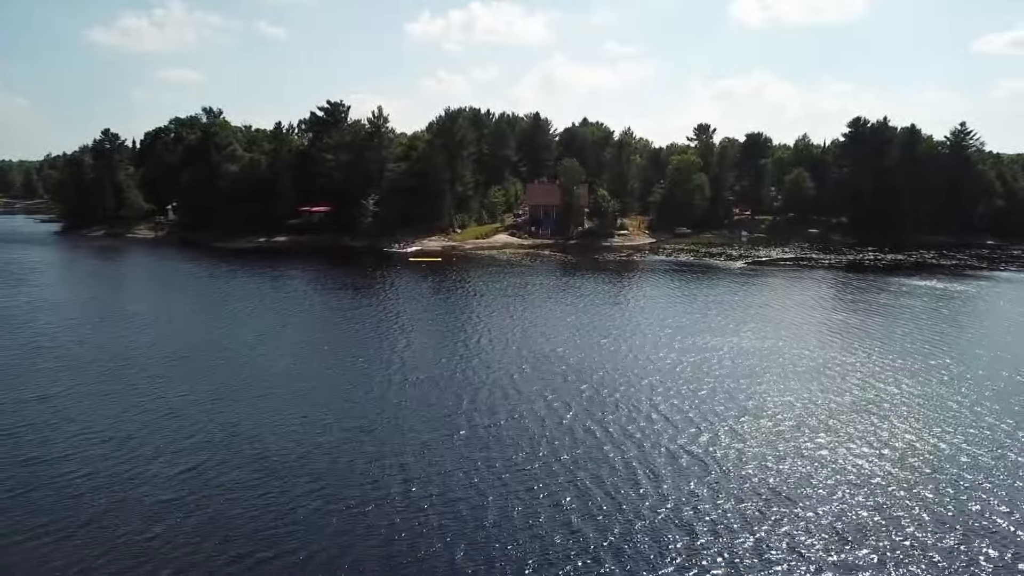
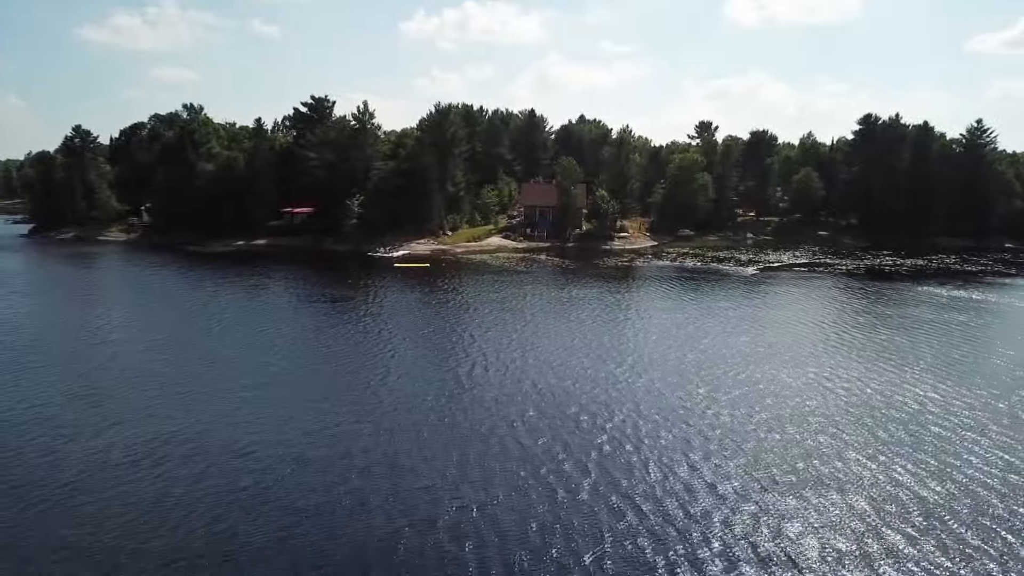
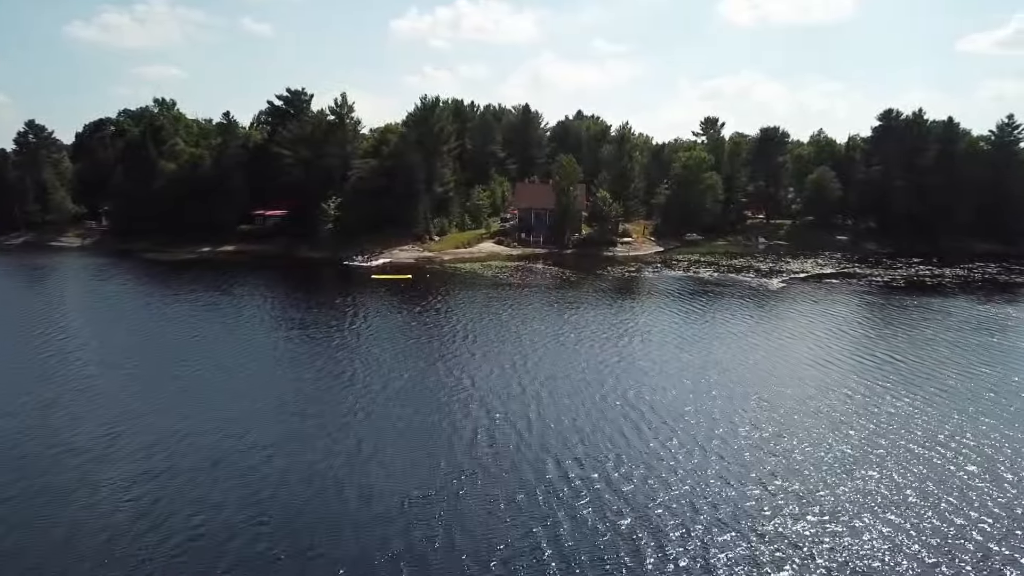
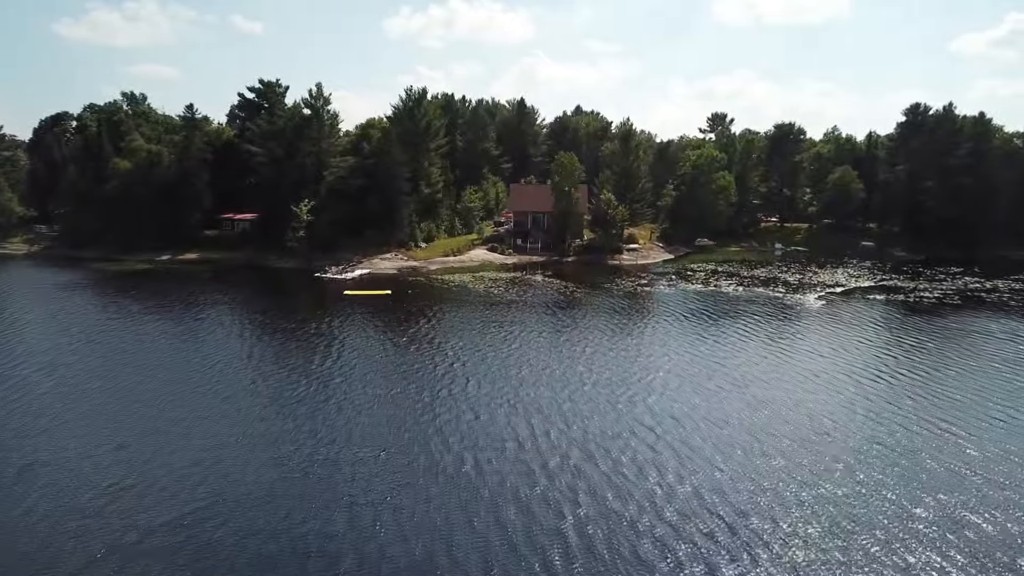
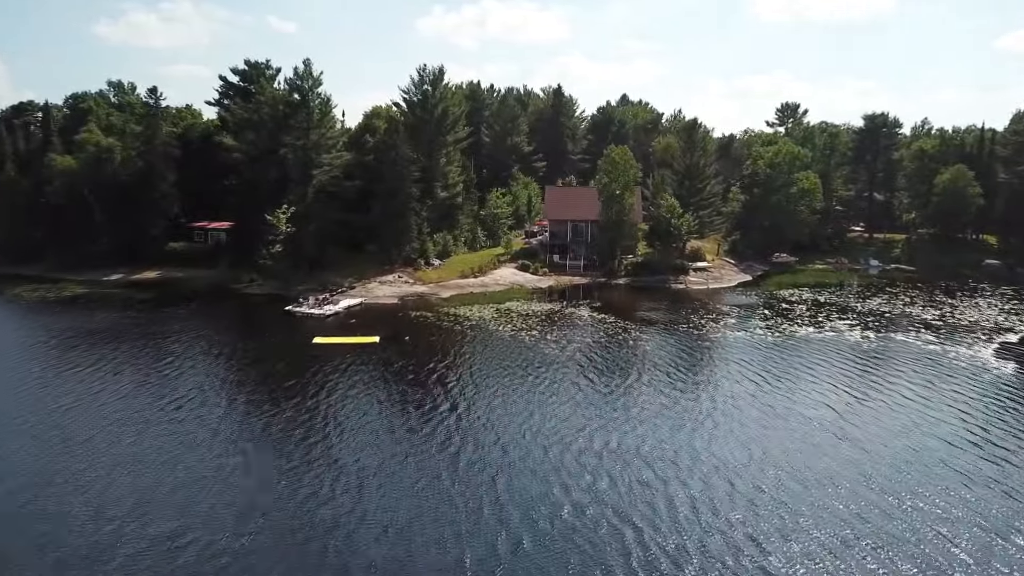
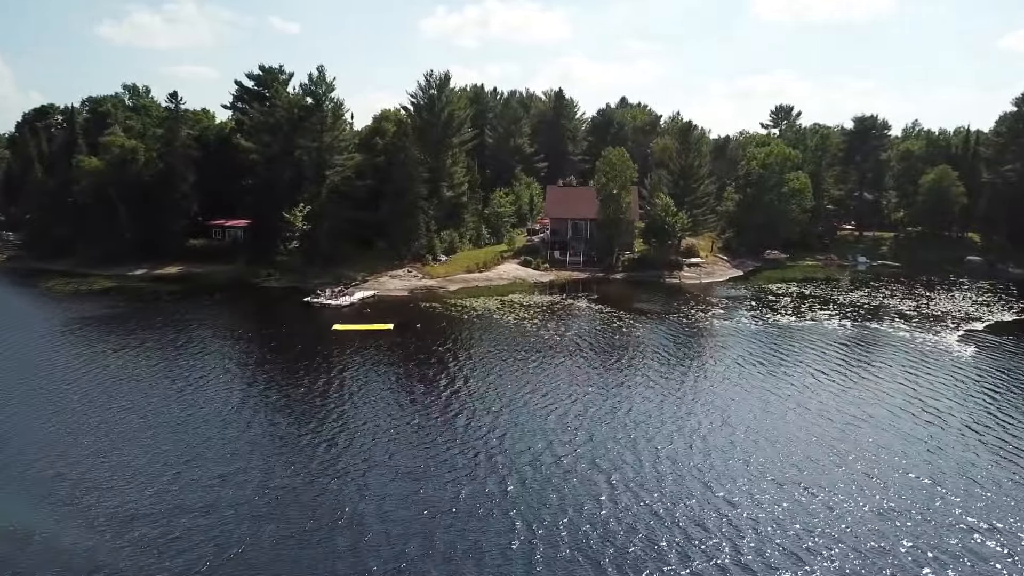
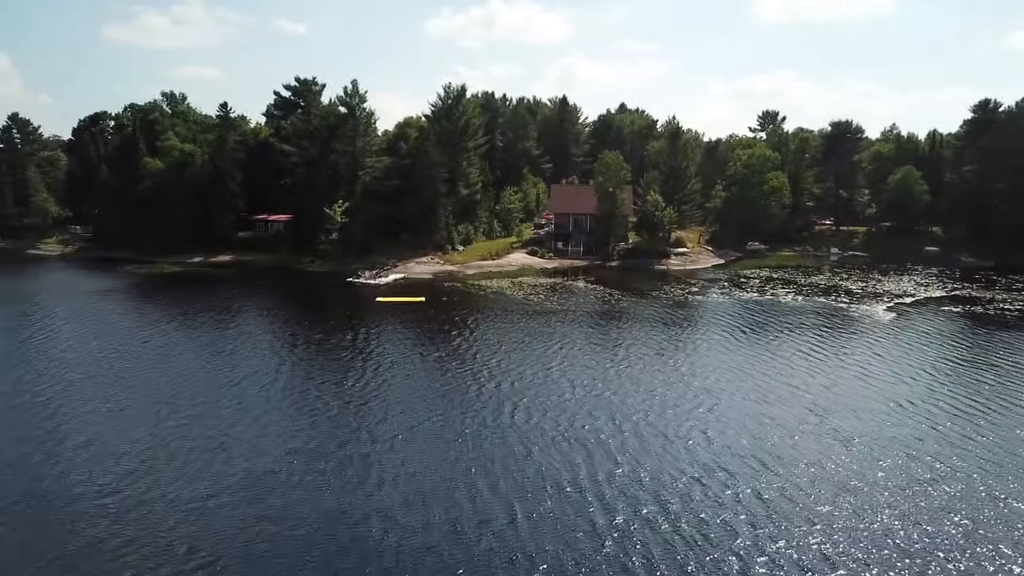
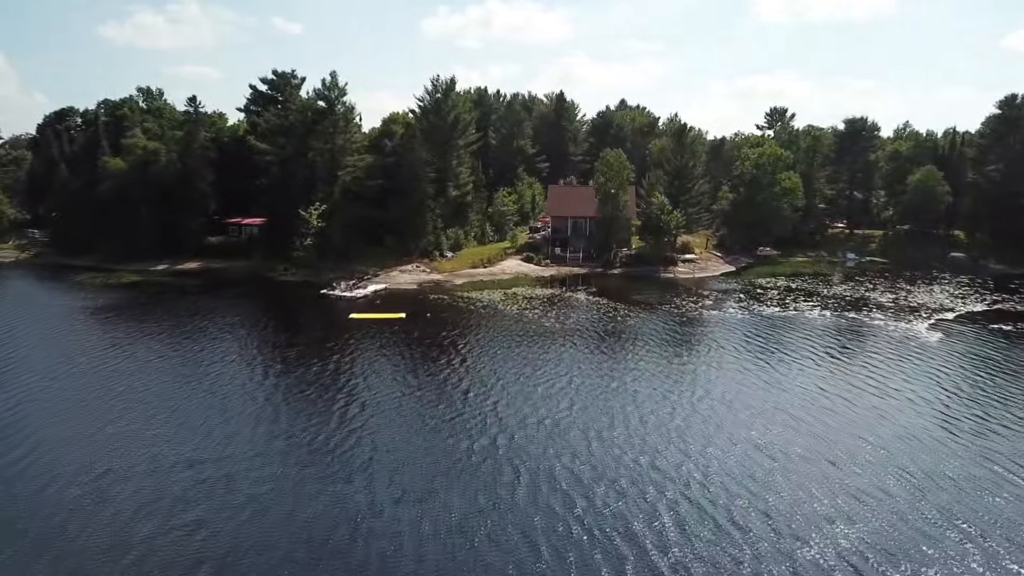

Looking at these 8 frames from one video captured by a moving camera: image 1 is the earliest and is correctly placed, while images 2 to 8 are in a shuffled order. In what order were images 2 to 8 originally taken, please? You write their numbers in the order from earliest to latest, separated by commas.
2, 3, 4, 7, 8, 6, 5
